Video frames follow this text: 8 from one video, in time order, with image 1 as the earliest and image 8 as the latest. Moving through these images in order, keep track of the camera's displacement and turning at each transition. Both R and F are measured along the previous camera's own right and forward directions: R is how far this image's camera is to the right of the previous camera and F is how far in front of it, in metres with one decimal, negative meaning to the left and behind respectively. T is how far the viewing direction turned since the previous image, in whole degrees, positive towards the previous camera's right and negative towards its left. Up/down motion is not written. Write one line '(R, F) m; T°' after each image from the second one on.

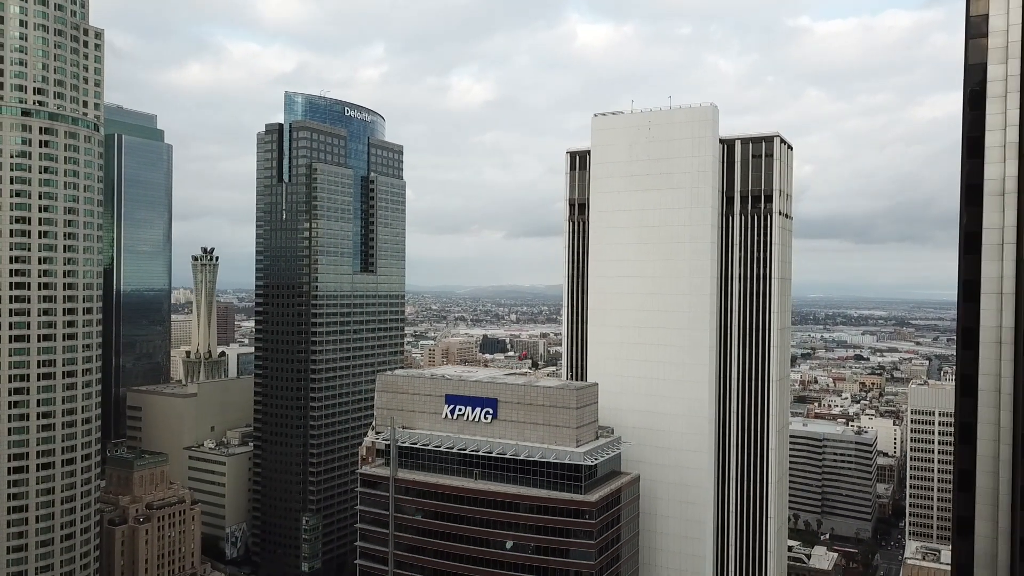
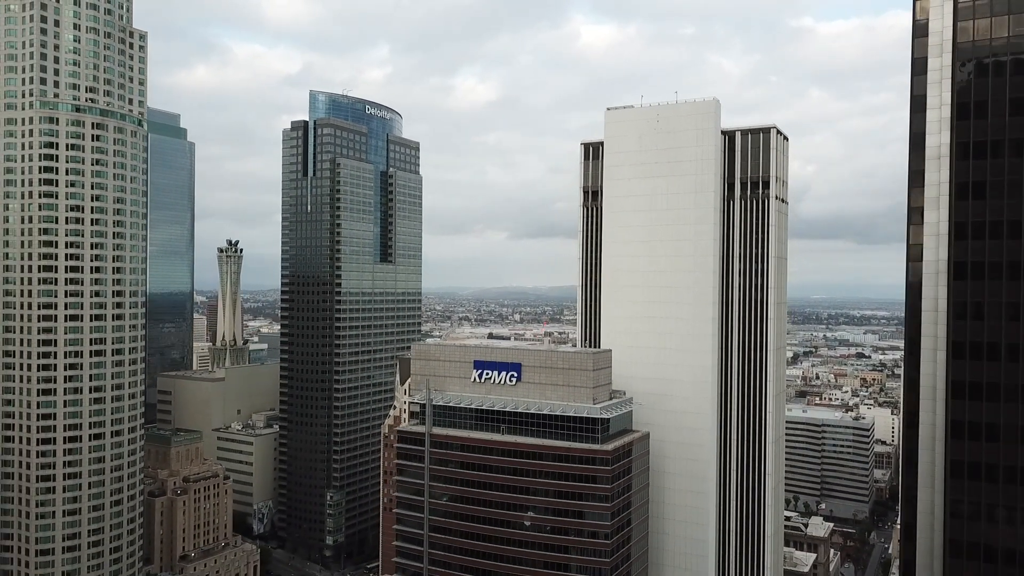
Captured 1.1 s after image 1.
(-3.2, -11.4) m; 0°
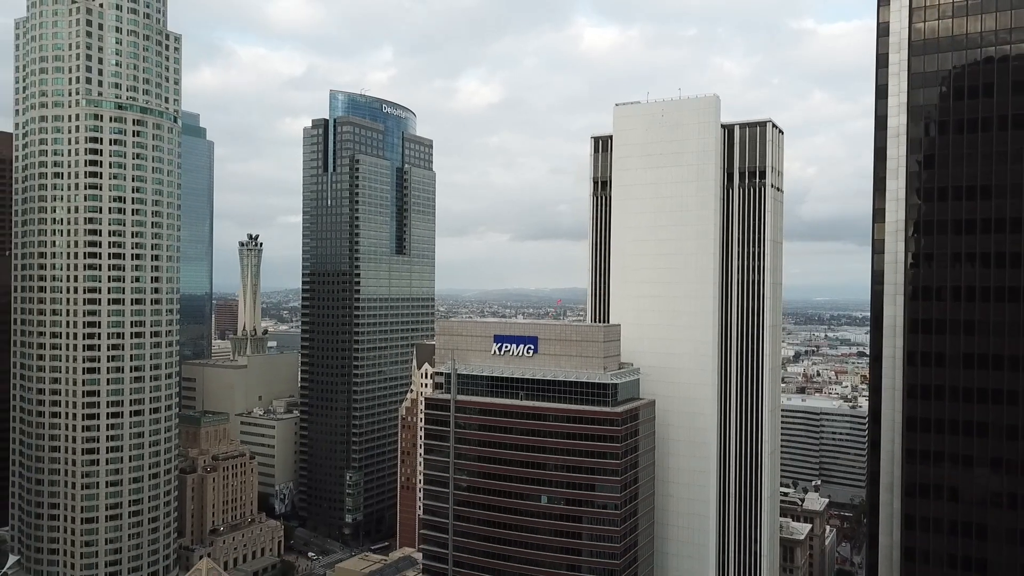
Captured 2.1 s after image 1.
(-2.6, -10.6) m; 0°
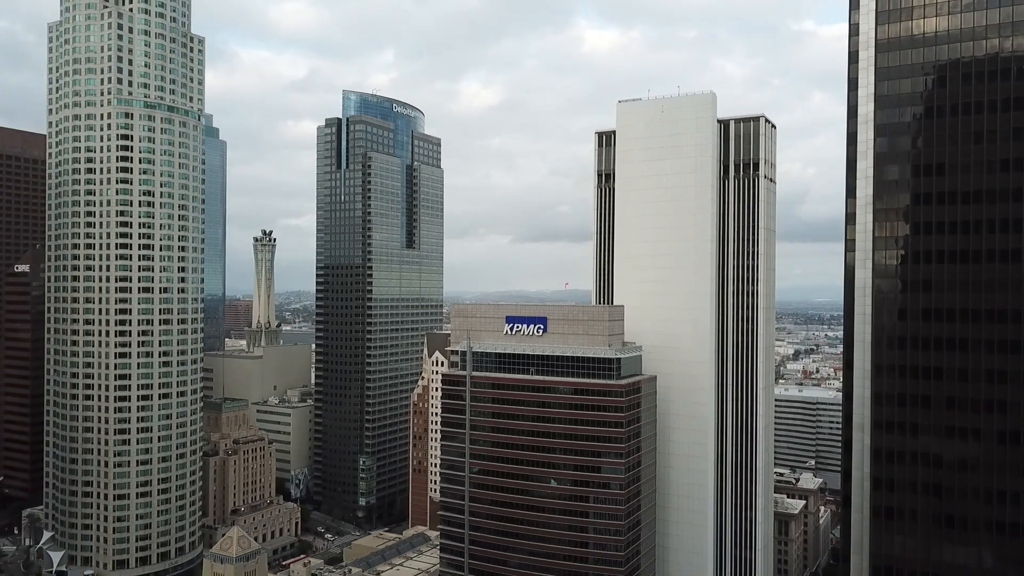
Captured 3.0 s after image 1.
(-1.9, -9.2) m; 0°
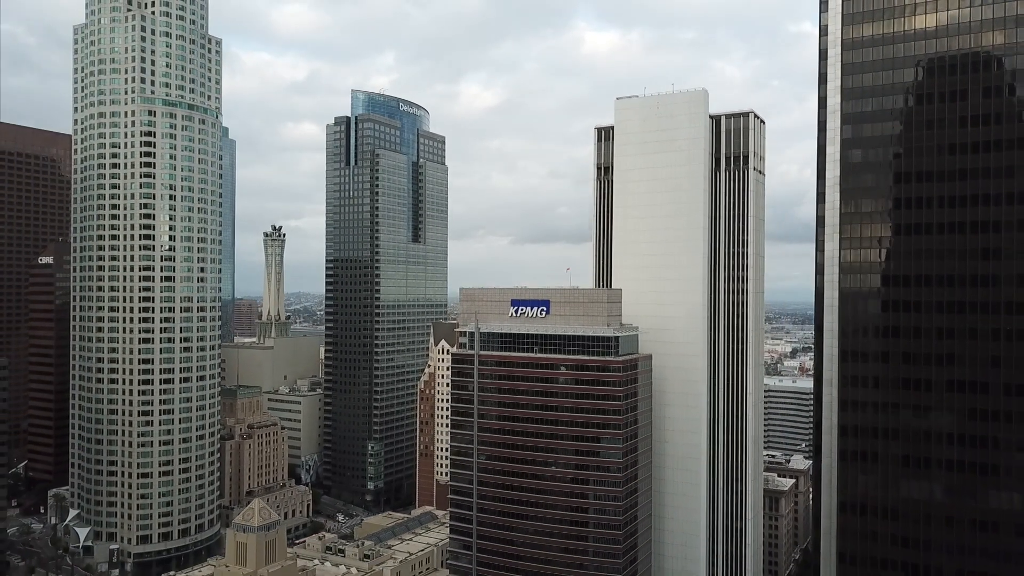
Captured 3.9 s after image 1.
(-1.1, -9.1) m; 0°
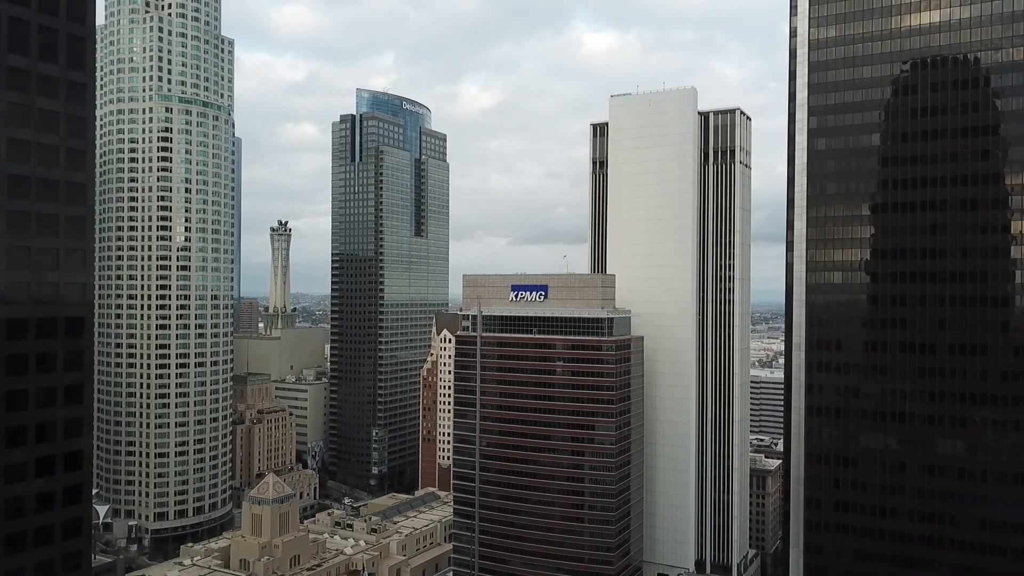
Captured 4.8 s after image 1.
(-0.4, -9.1) m; 0°
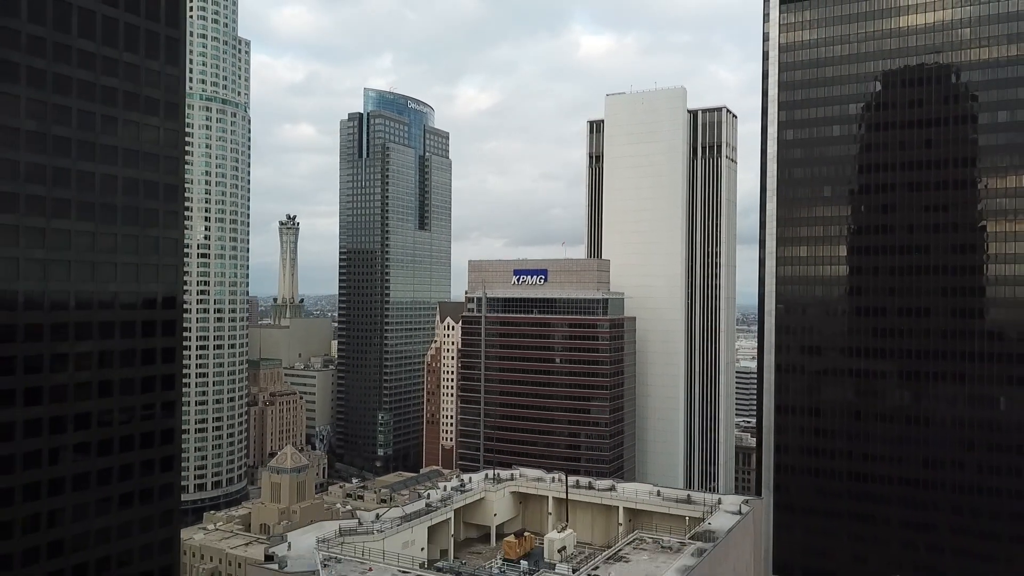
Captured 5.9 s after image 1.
(-1.3, -12.0) m; 0°
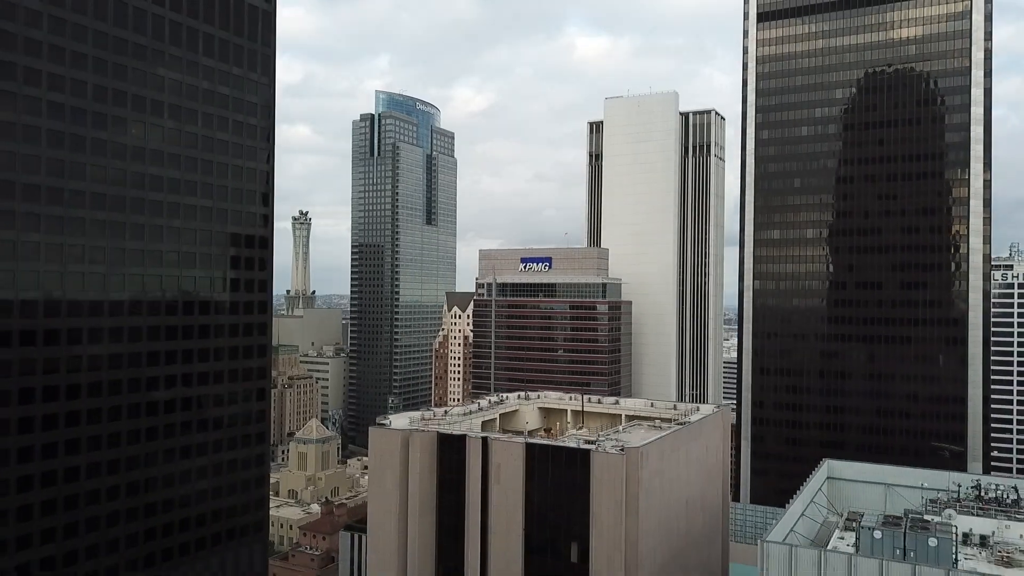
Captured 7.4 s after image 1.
(-3.2, -15.9) m; 0°
